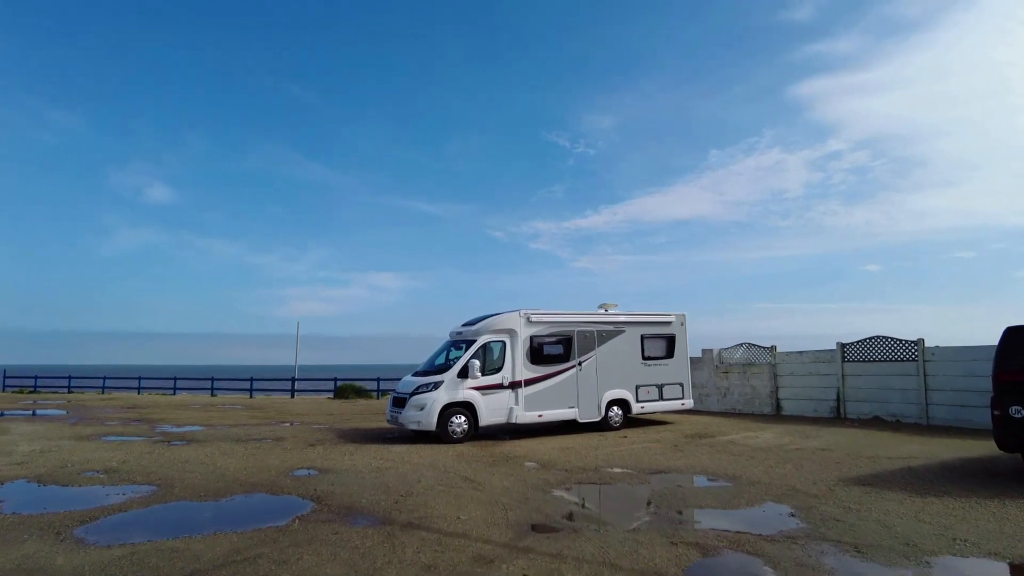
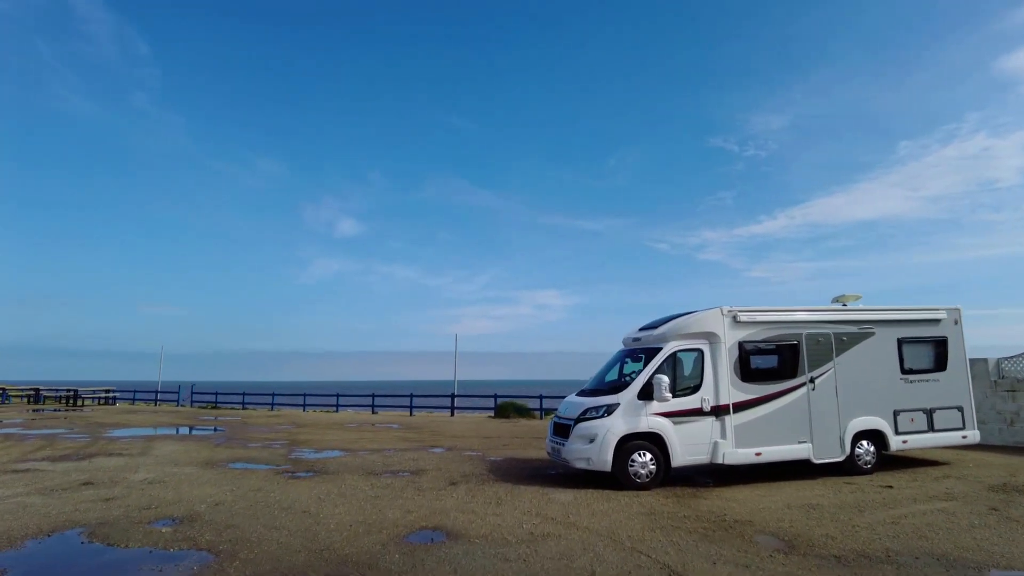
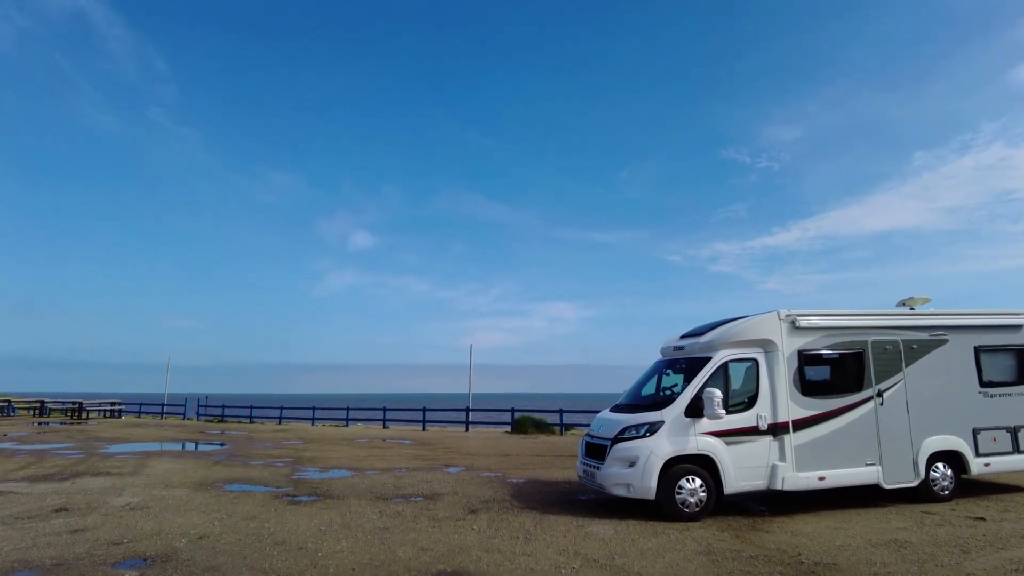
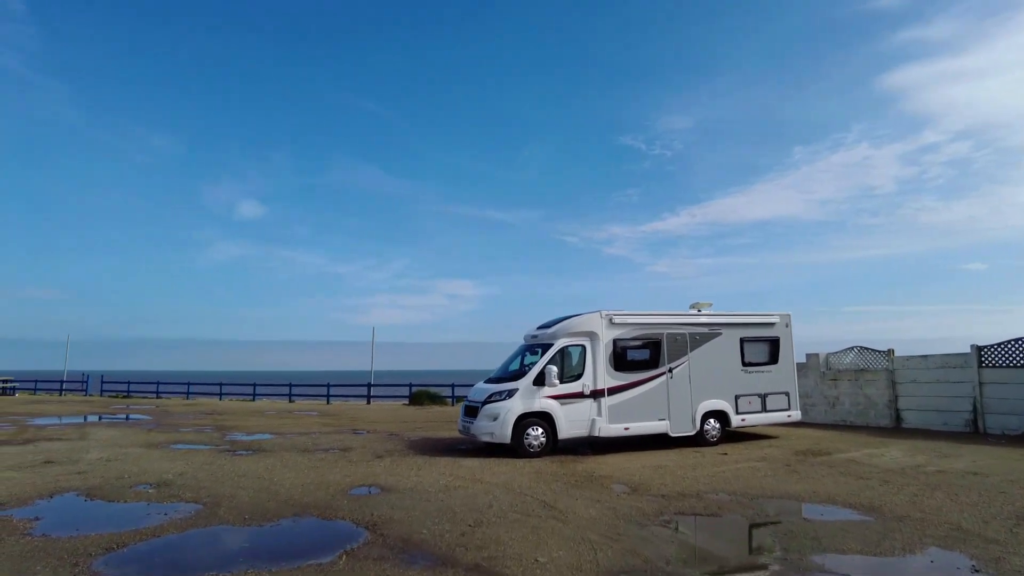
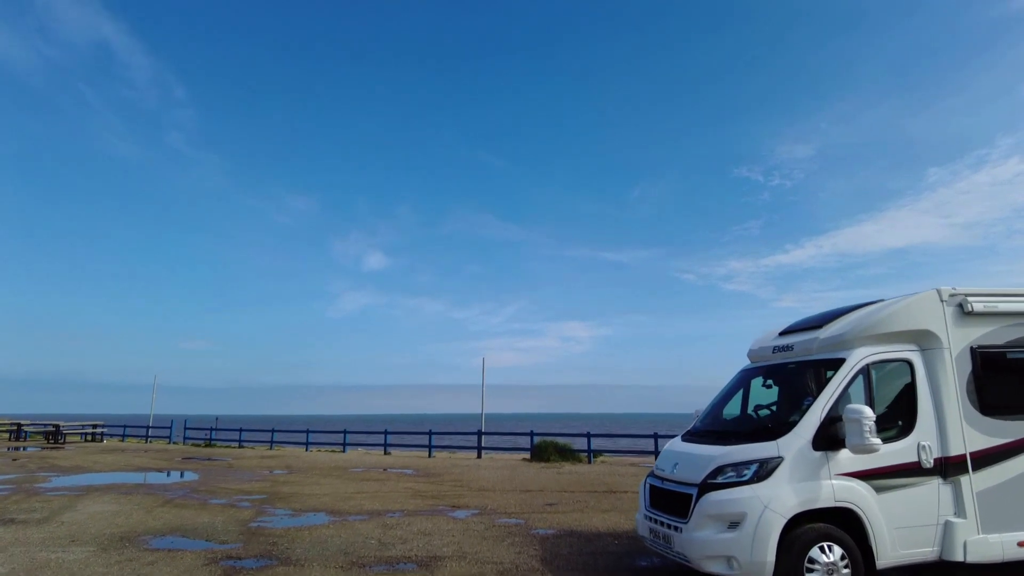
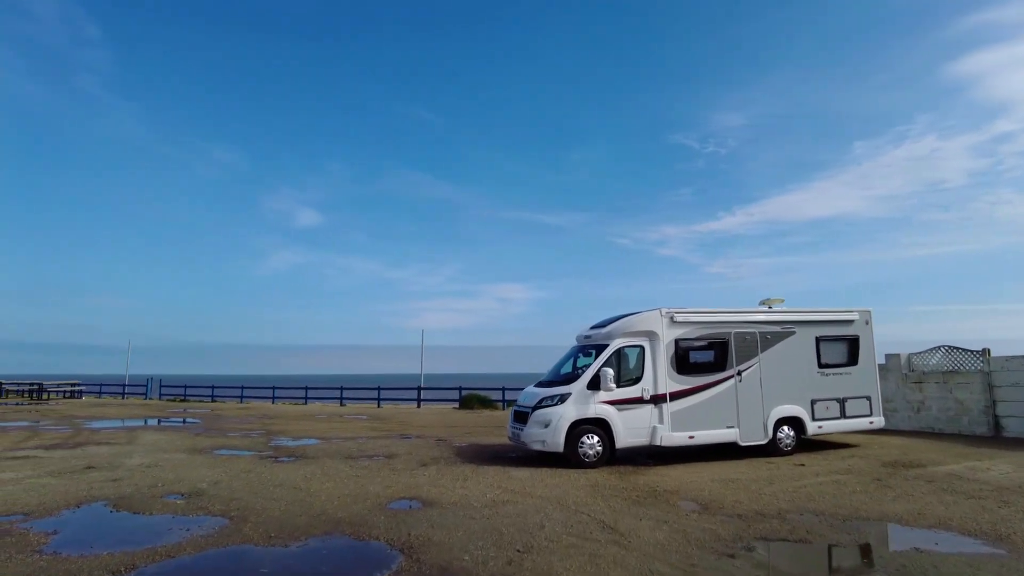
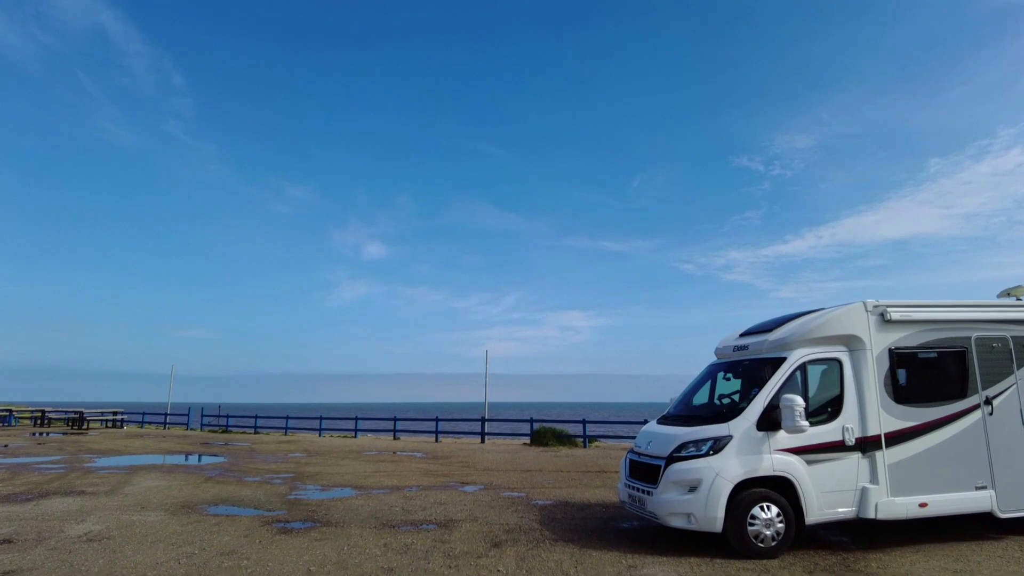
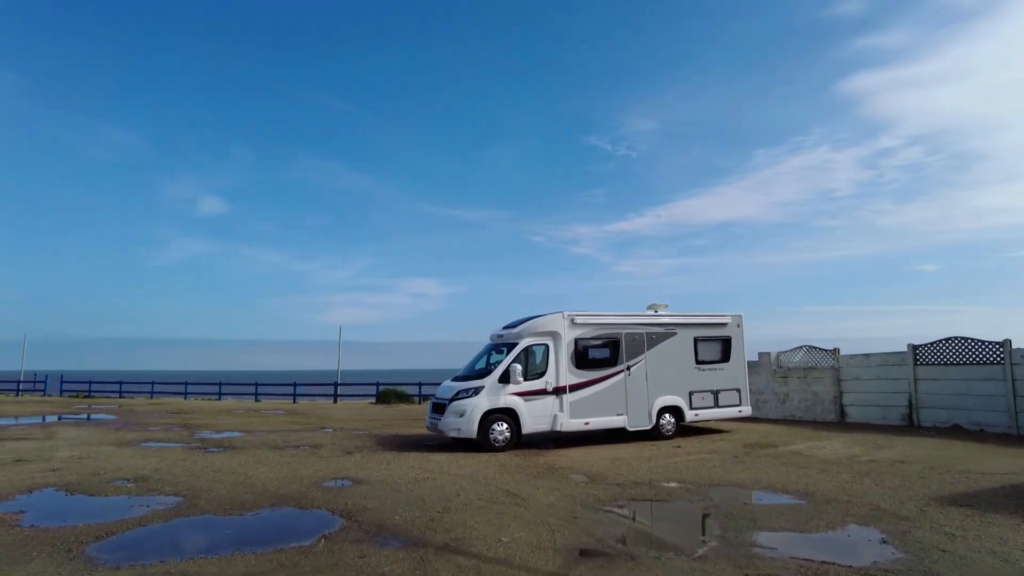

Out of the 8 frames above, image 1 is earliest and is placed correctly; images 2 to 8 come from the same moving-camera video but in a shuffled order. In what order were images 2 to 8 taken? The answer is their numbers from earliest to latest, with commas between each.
8, 4, 6, 2, 3, 7, 5
